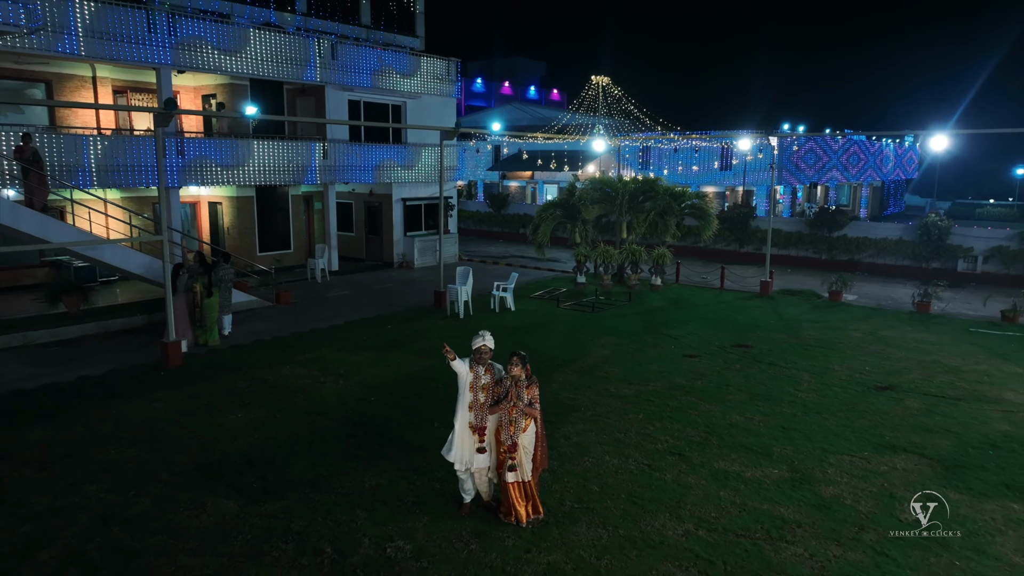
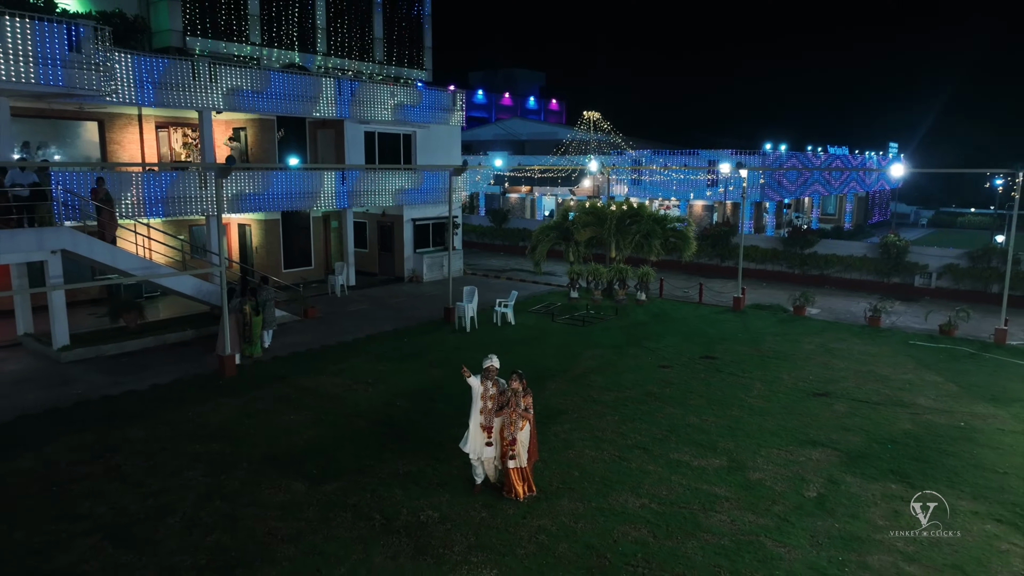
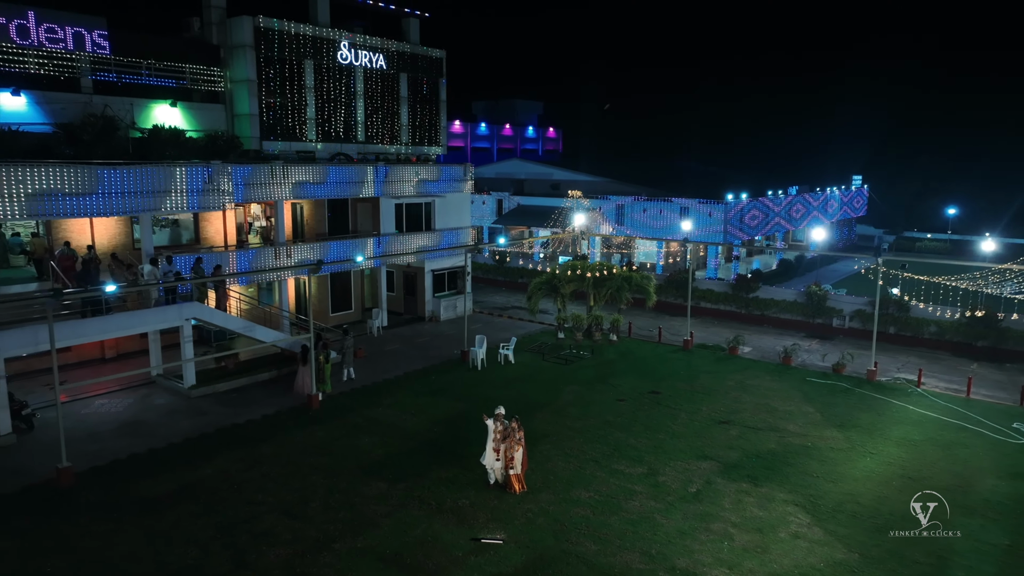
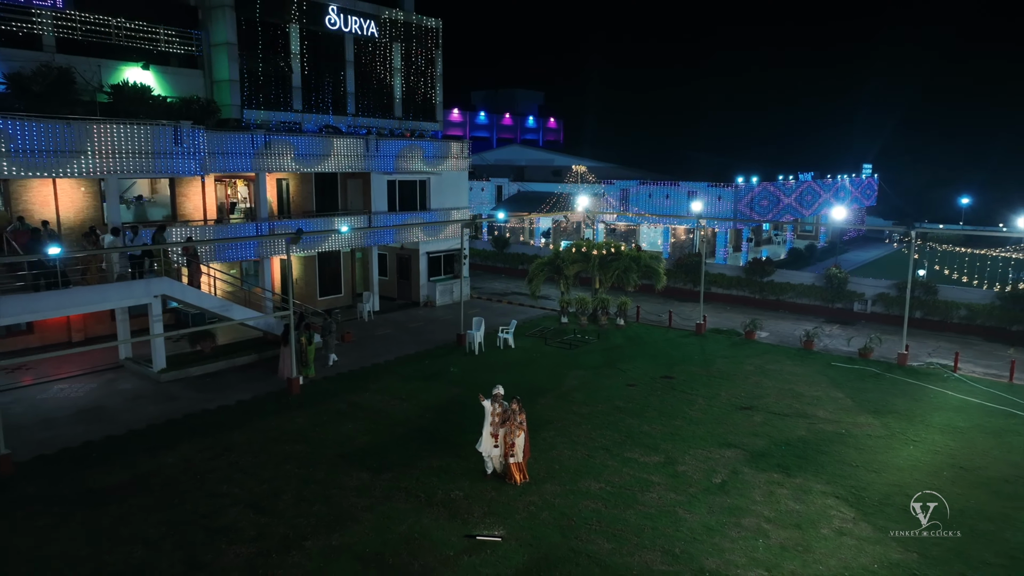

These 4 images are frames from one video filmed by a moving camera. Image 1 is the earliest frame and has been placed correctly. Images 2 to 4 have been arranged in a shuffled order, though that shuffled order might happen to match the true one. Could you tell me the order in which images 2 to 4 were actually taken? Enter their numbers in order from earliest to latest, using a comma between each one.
2, 4, 3
